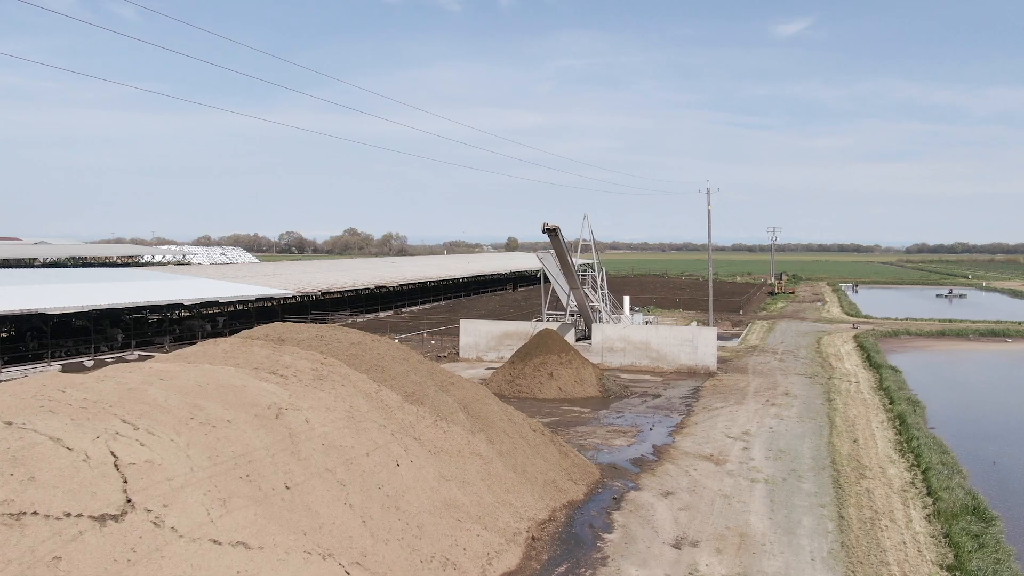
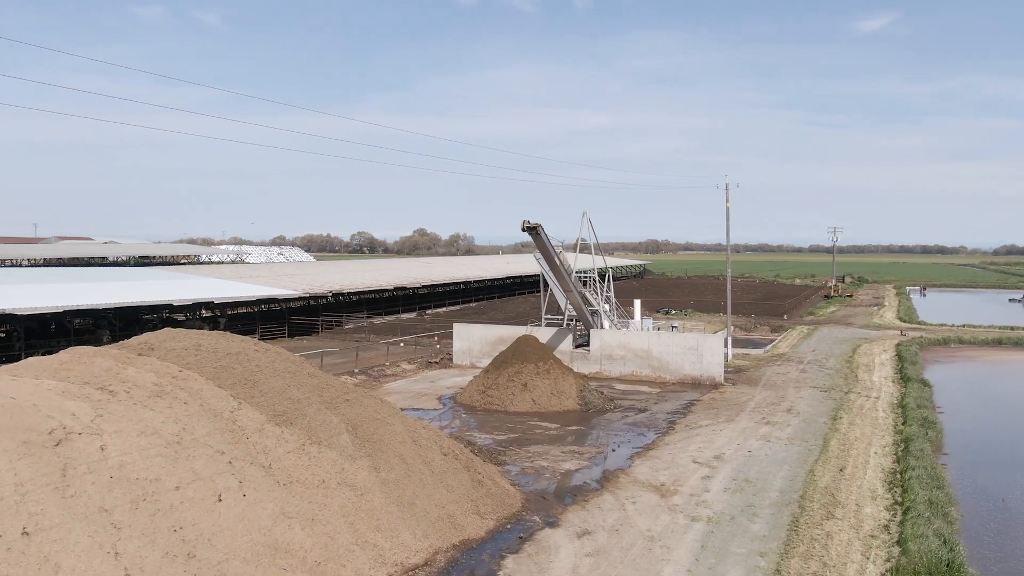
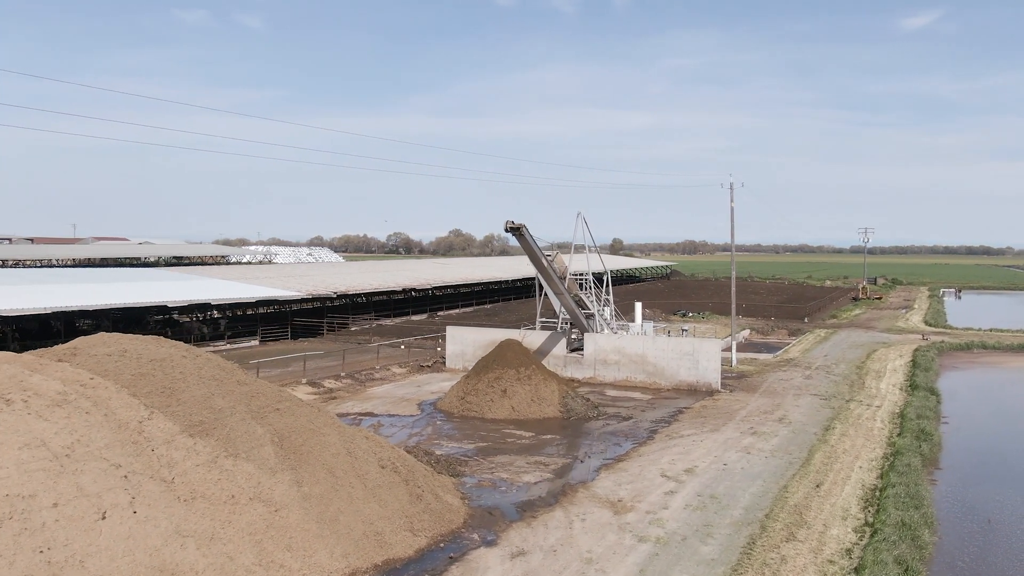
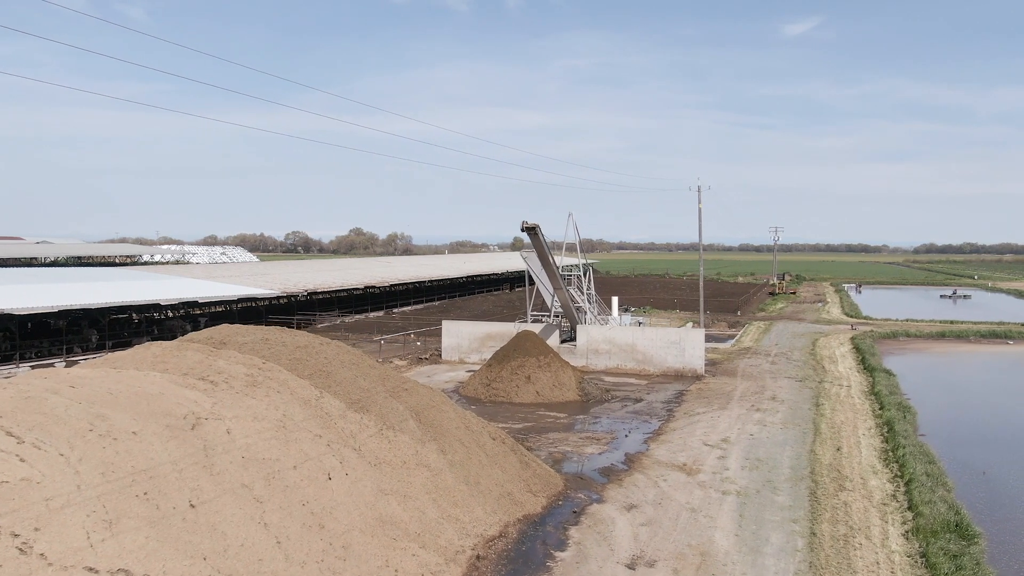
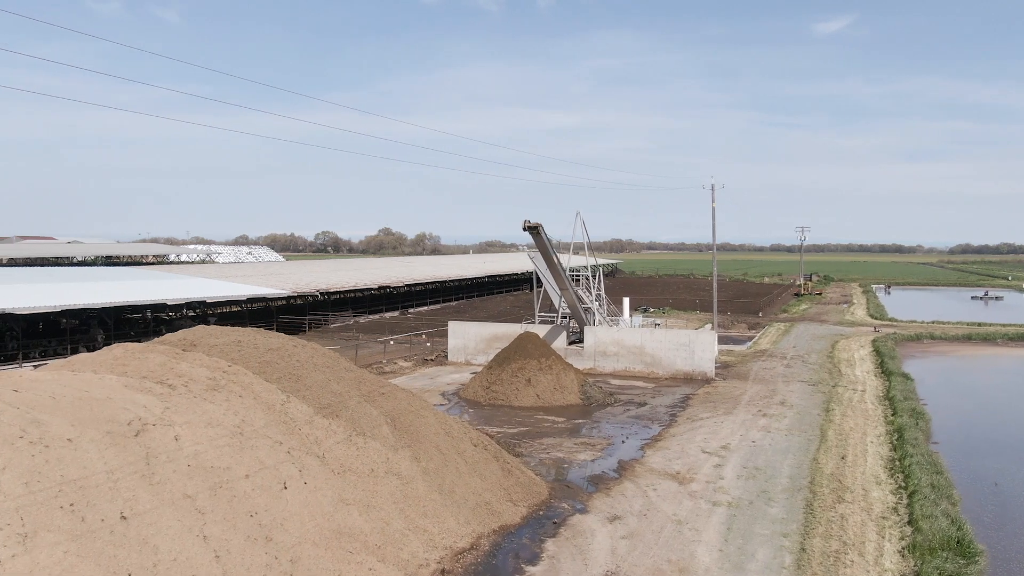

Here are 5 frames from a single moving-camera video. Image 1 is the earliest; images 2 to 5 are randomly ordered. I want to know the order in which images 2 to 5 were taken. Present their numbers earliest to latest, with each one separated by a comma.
4, 5, 2, 3
